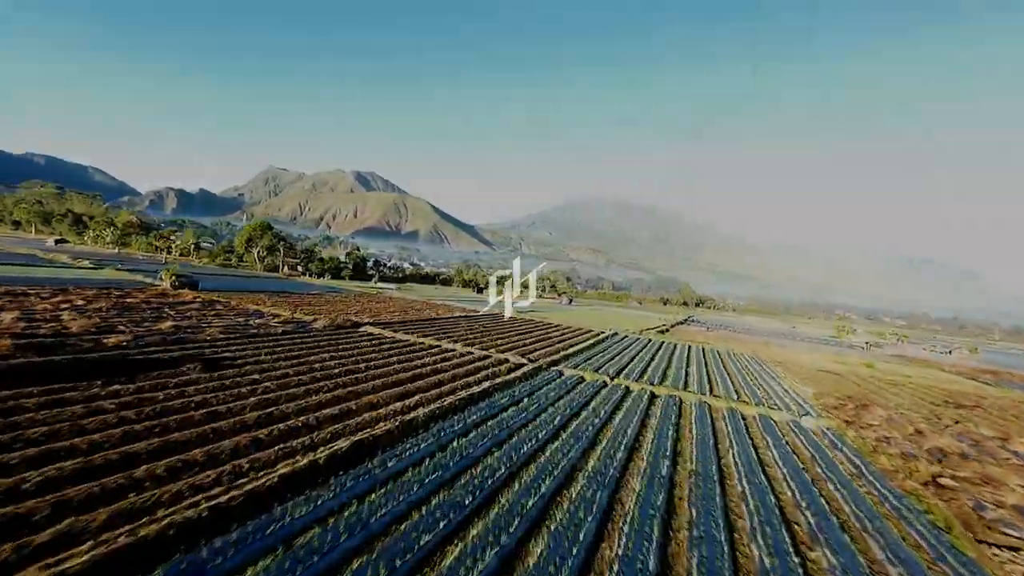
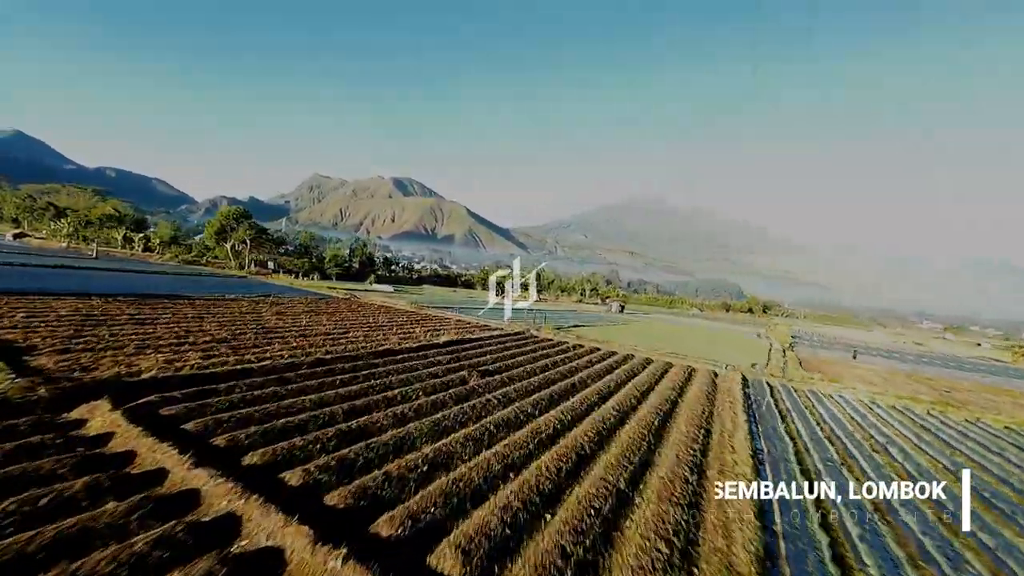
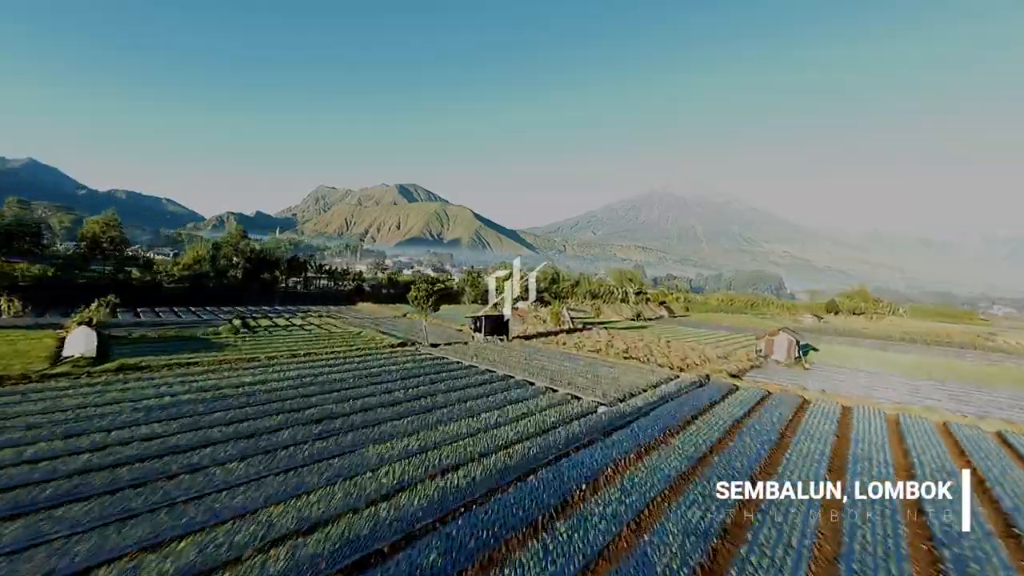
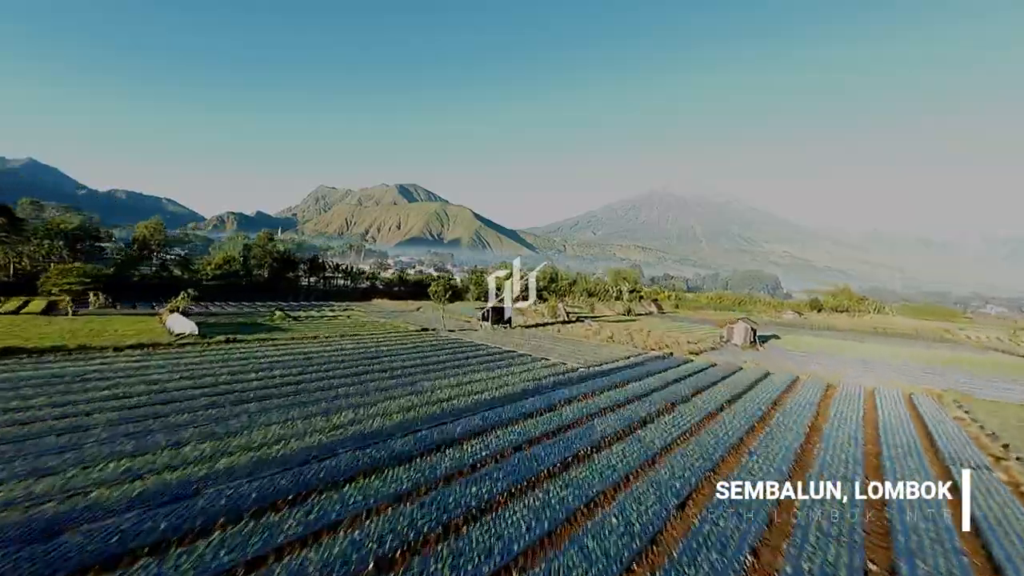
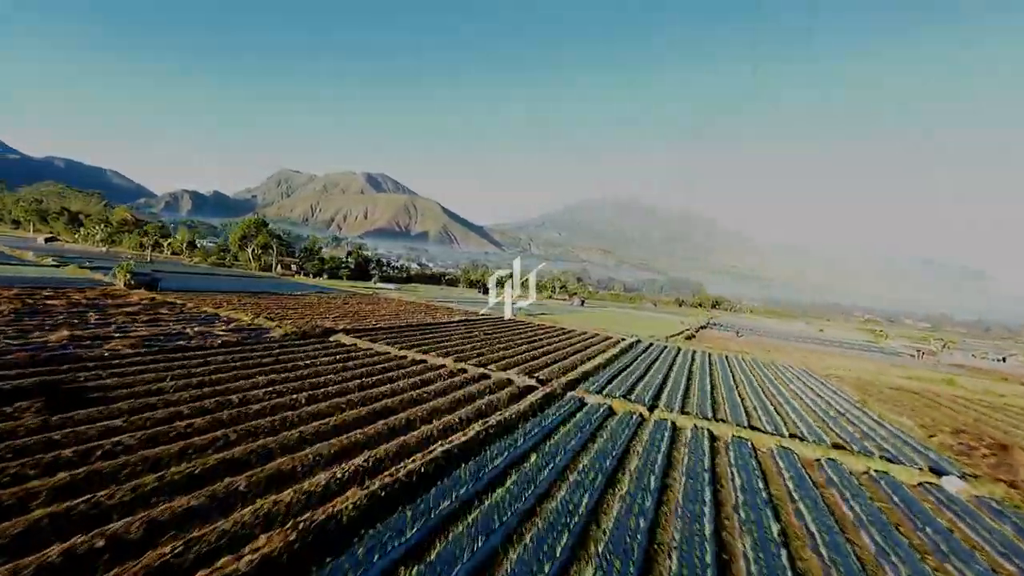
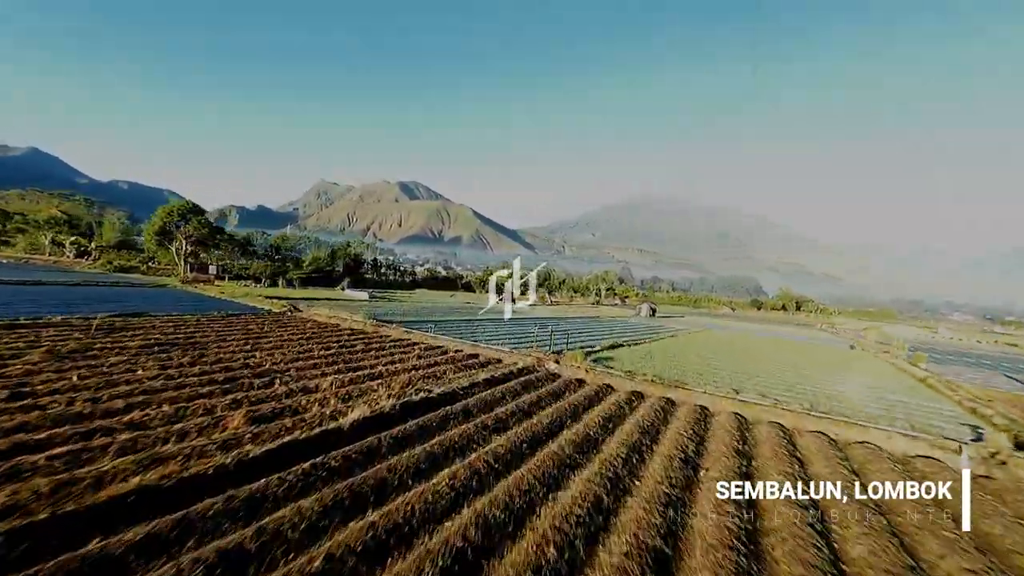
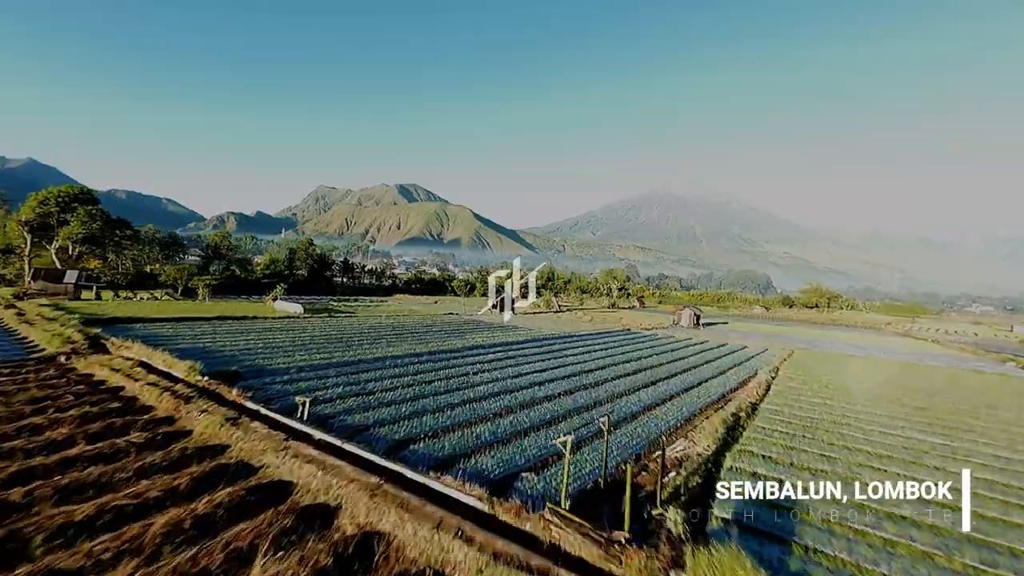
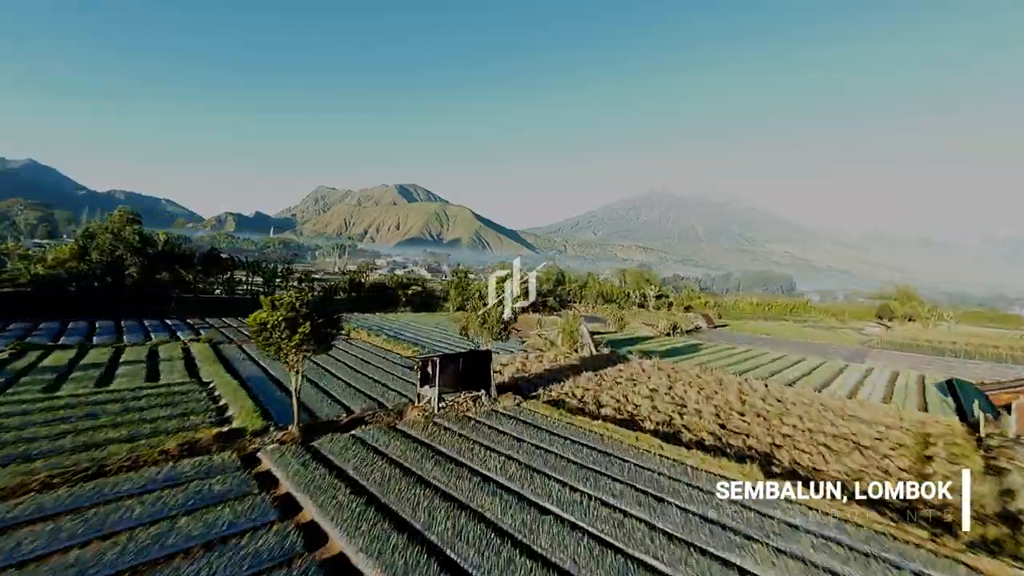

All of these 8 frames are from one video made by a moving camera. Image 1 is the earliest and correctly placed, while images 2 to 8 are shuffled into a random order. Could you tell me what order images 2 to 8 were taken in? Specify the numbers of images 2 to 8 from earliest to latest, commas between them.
5, 2, 6, 7, 4, 3, 8
